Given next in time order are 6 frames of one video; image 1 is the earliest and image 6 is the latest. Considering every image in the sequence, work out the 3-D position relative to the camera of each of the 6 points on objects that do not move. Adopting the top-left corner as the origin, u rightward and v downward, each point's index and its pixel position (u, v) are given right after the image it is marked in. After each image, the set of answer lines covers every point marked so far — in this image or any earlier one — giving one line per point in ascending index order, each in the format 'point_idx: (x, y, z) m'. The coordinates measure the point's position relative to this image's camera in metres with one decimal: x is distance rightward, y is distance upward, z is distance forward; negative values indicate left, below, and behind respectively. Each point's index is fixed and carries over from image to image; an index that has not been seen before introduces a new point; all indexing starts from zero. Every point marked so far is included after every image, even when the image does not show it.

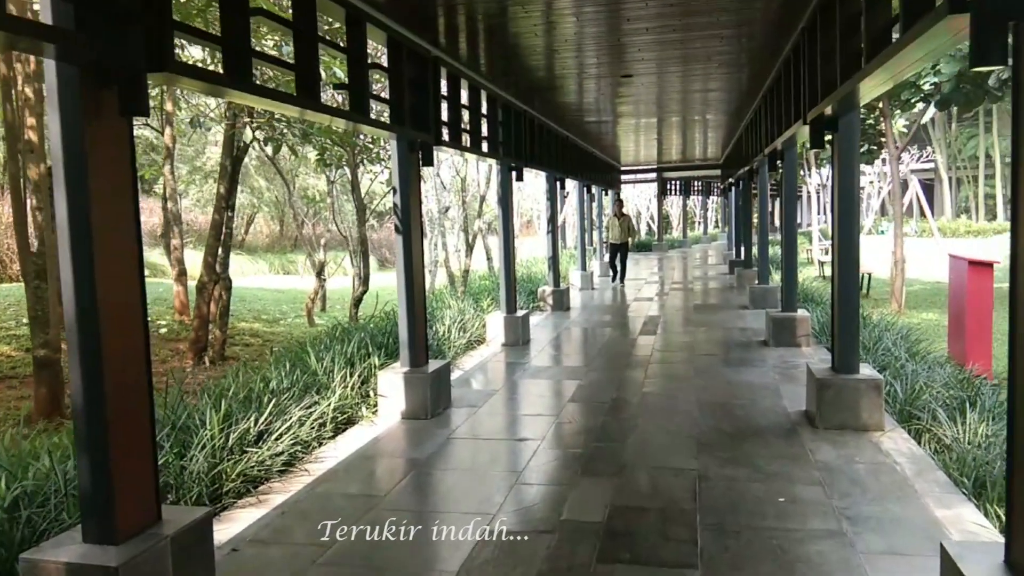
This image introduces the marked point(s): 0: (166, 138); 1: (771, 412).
0: (-4.2, +1.9, +9.8) m
1: (+1.9, -0.9, +6.0) m
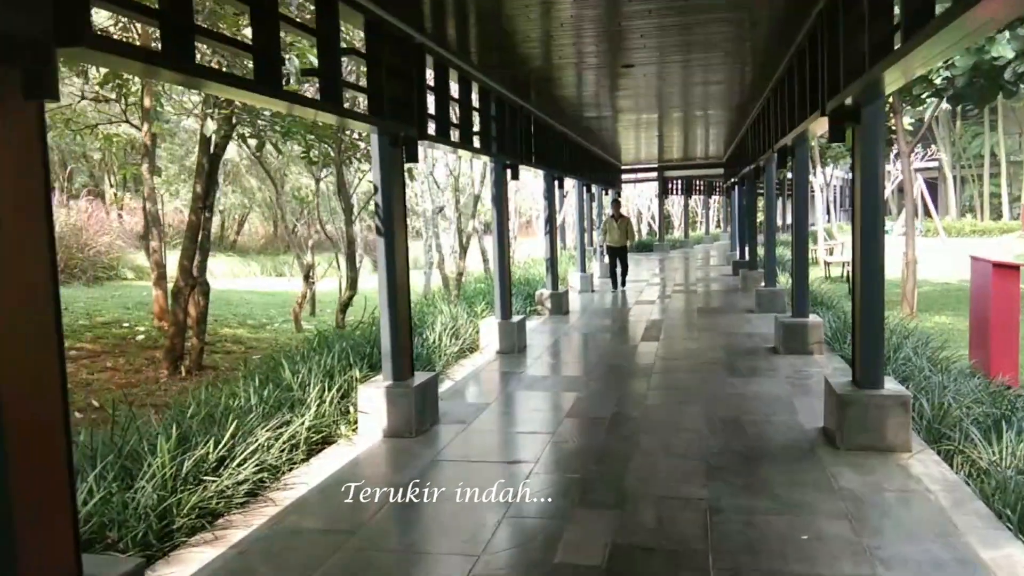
0: (-4.3, +1.8, +9.4) m
1: (+1.9, -1.0, +5.5) m
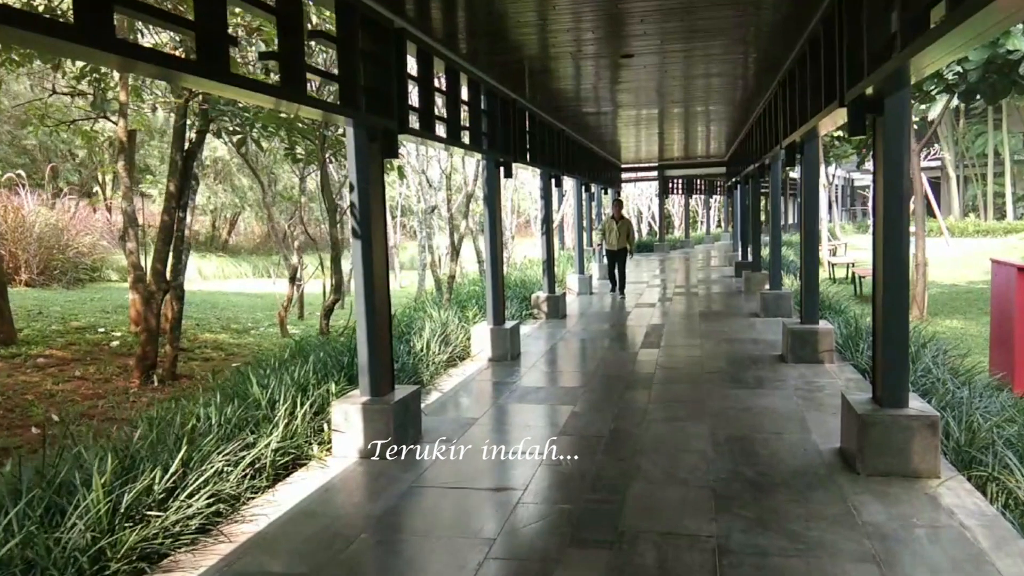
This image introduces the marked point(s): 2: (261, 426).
0: (-4.3, +1.8, +8.9) m
1: (+1.8, -1.0, +5.0) m
2: (-1.5, -0.8, +4.9) m
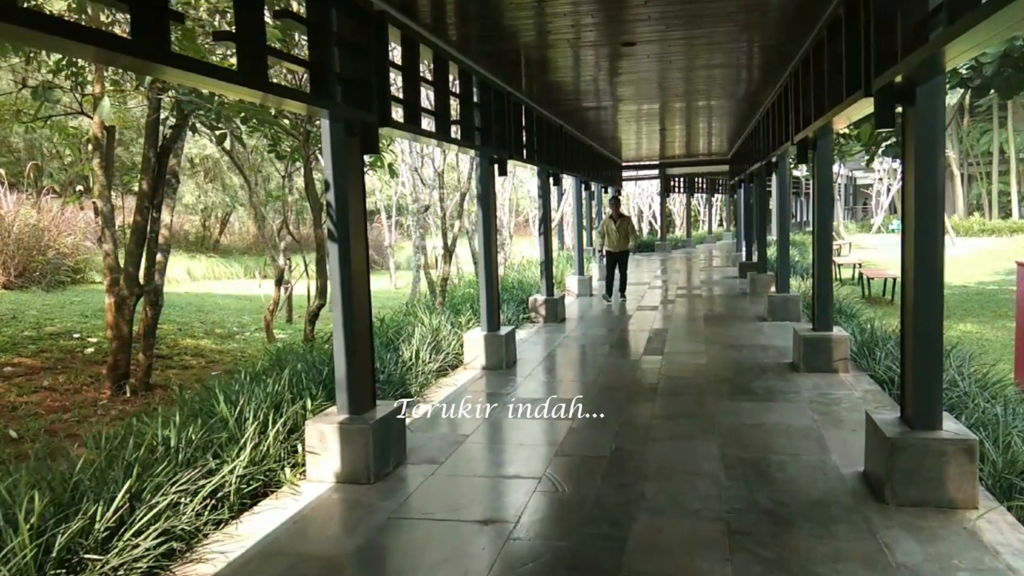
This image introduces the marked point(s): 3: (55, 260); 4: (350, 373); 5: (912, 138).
0: (-4.4, +1.7, +8.4) m
1: (+1.8, -1.1, +4.6) m
2: (-1.6, -0.9, +4.4) m
3: (-6.8, +0.4, +12.0) m
4: (-1.0, -0.5, +4.7) m
5: (+2.1, +0.8, +4.1) m
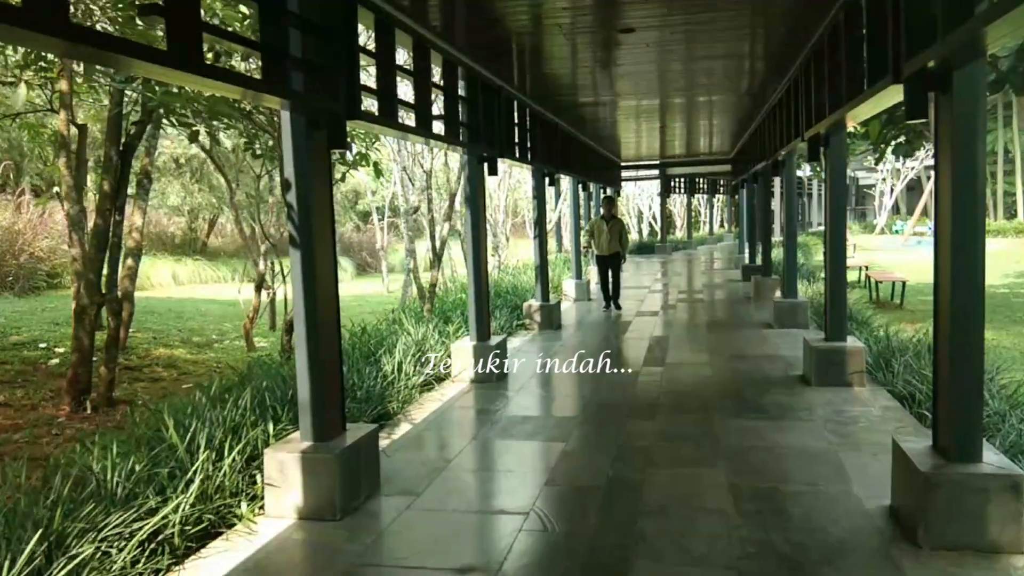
0: (-4.5, +1.6, +7.9) m
1: (+1.7, -1.1, +4.1) m
2: (-1.7, -1.0, +3.9) m
3: (-6.9, +0.3, +11.5) m
4: (-1.0, -0.6, +4.2) m
5: (+2.0, +0.7, +3.6) m
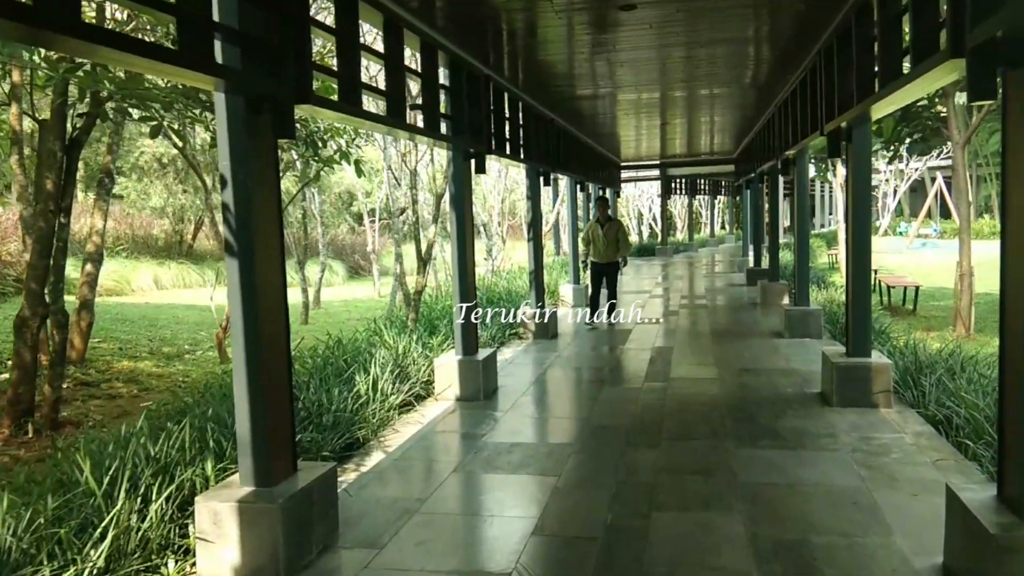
0: (-4.6, +1.6, +7.3) m
1: (+1.6, -1.2, +3.4) m
2: (-1.8, -1.0, +3.3) m
3: (-7.0, +0.3, +10.8) m
4: (-1.1, -0.6, +3.5) m
5: (+1.9, +0.7, +3.0) m
